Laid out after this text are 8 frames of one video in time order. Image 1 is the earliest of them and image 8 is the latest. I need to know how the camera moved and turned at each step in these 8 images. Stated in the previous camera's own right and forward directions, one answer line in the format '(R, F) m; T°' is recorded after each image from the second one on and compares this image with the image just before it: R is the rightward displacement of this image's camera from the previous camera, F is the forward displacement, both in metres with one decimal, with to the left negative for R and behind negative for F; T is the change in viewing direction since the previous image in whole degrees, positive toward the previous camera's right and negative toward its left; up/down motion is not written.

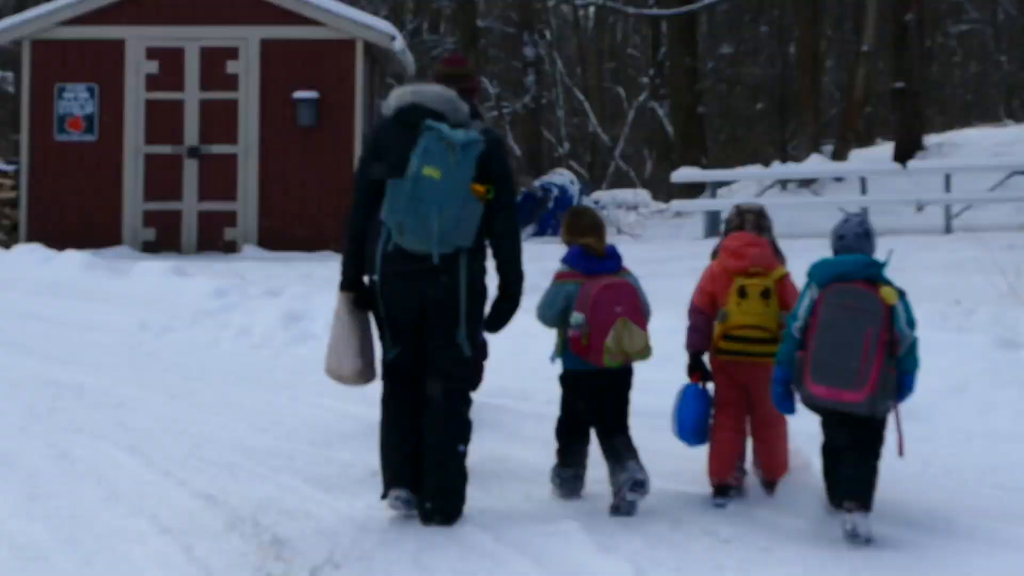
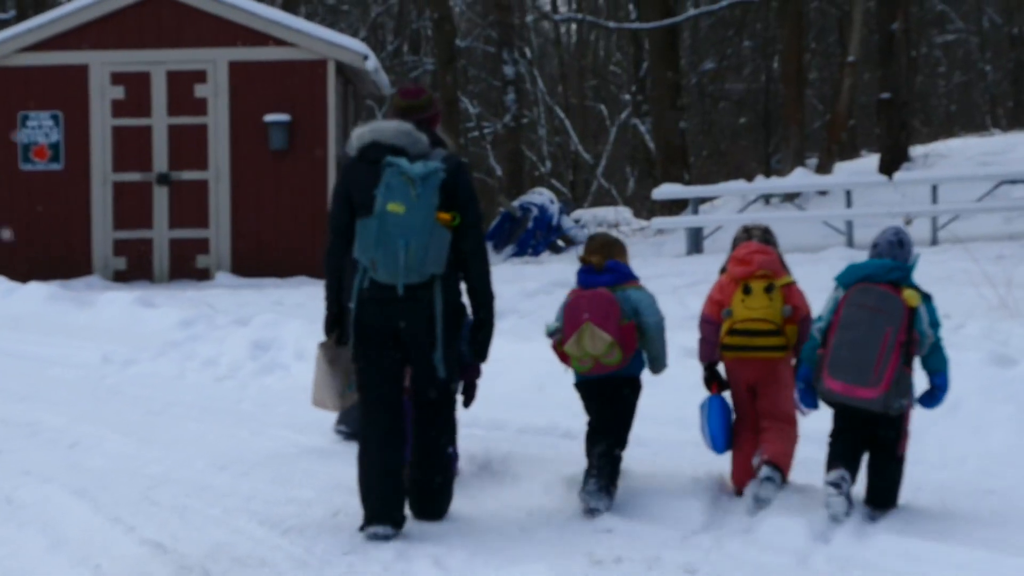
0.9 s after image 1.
(+0.1, +0.3) m; +1°
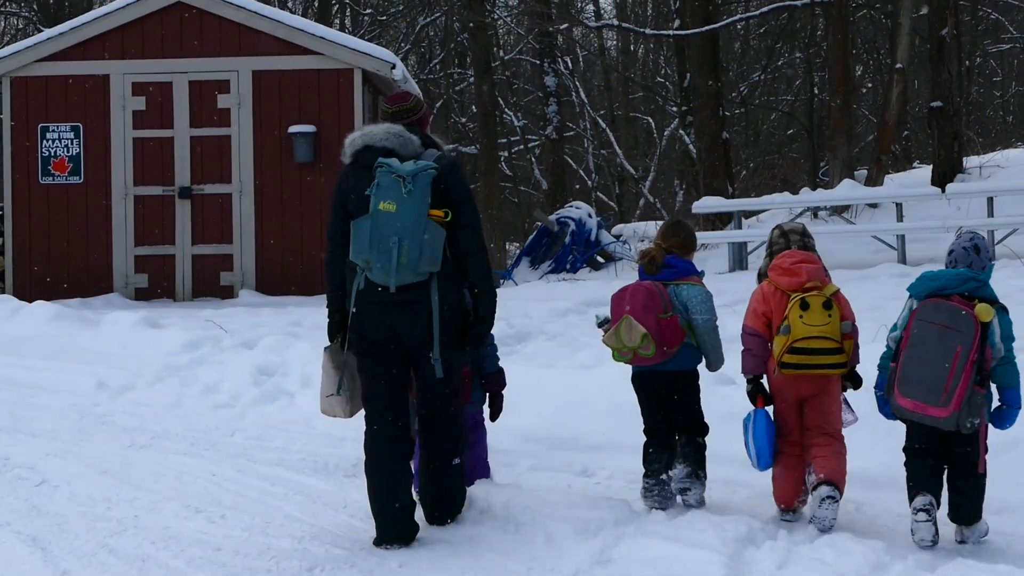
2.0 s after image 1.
(+0.2, +0.6) m; -3°
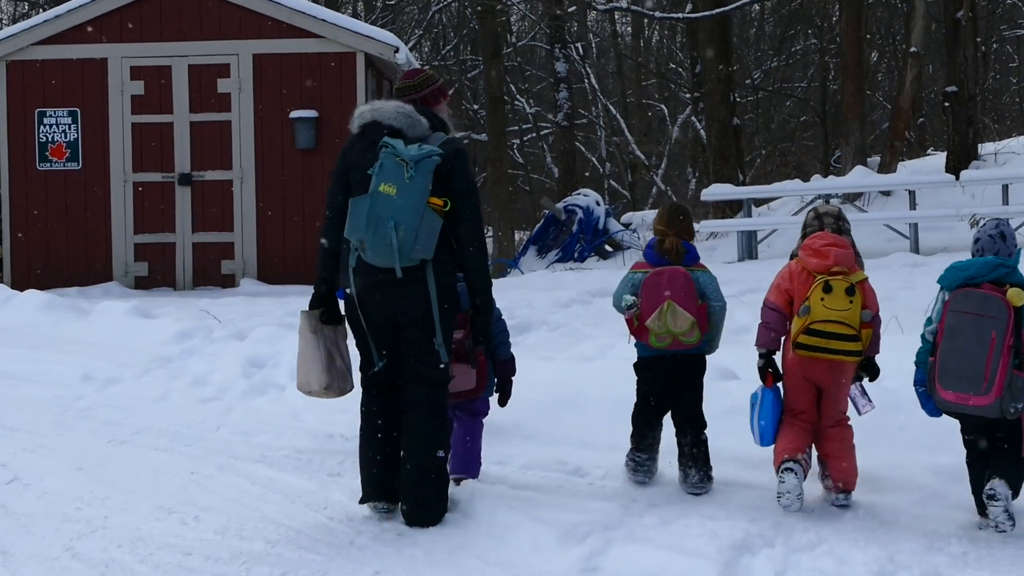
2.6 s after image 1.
(+0.1, +0.2) m; -1°
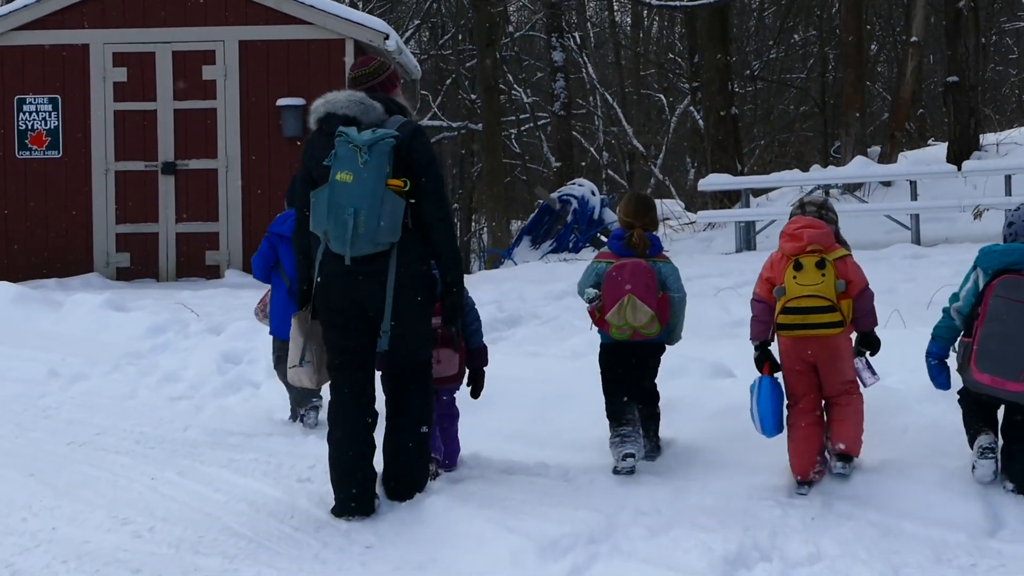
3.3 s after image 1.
(+0.1, +0.3) m; 0°
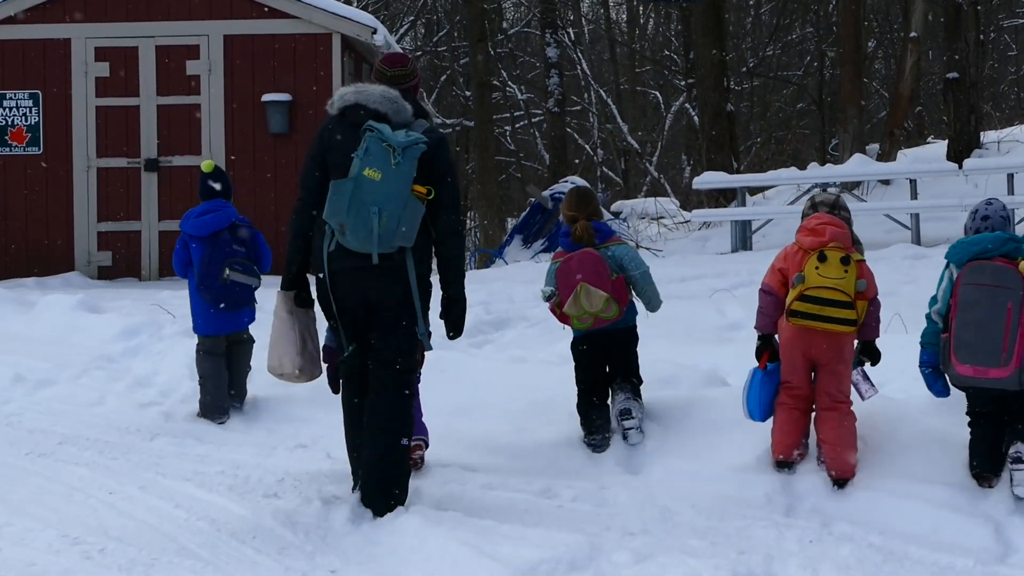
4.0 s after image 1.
(+0.1, +0.3) m; 0°
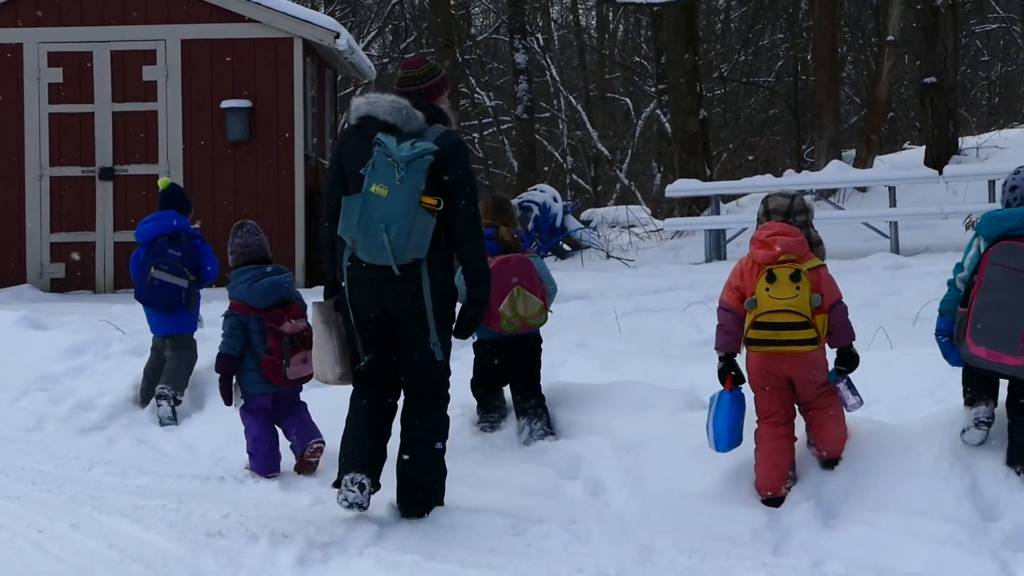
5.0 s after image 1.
(0.0, +0.4) m; +1°
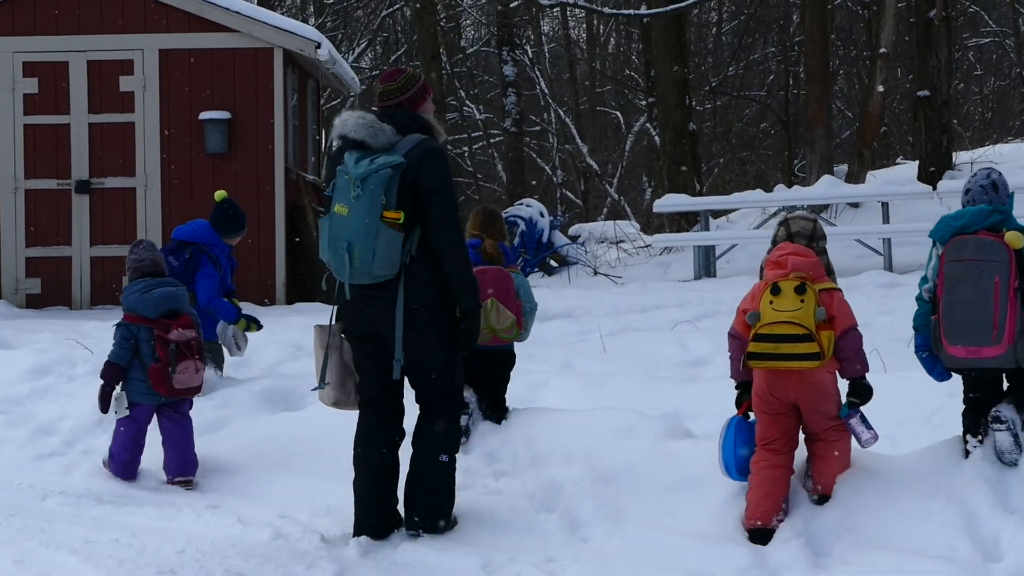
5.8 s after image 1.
(+0.1, +0.3) m; 0°
